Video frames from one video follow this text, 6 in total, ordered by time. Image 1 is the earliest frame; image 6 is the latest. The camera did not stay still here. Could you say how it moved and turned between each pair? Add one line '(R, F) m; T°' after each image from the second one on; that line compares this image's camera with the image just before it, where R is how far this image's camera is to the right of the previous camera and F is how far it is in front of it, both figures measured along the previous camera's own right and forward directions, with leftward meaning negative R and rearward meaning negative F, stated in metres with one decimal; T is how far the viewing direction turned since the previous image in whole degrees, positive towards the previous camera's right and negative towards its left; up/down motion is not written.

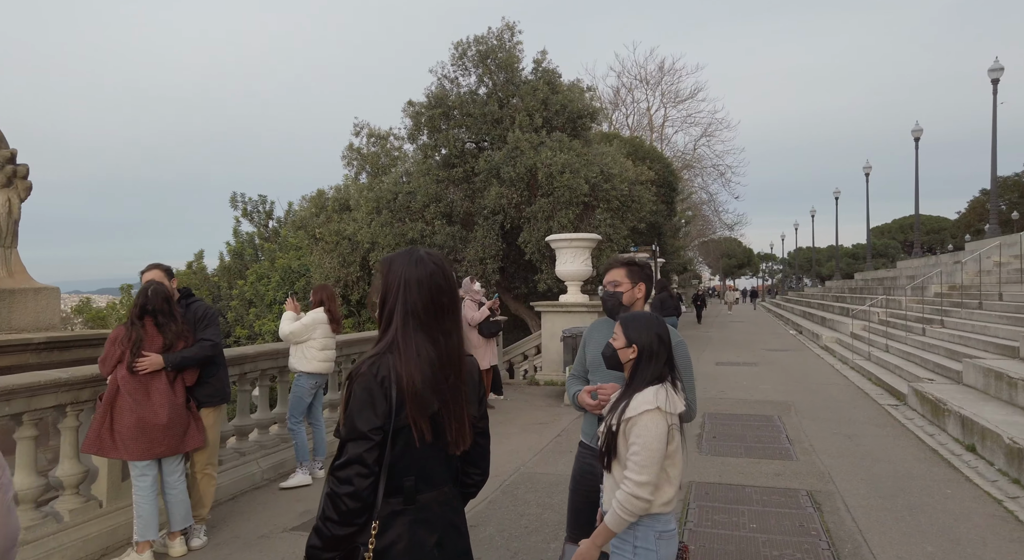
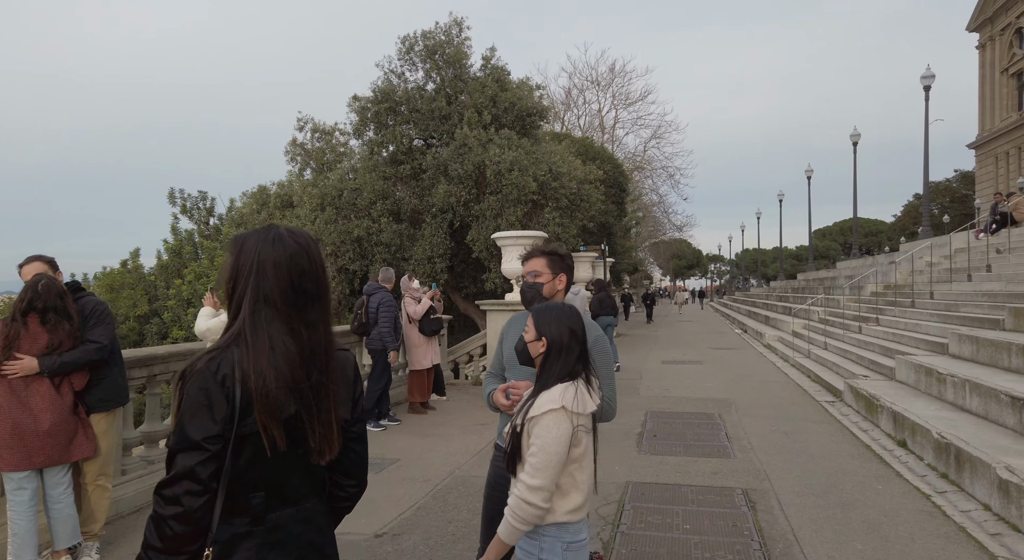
(+0.2, +0.2) m; +4°
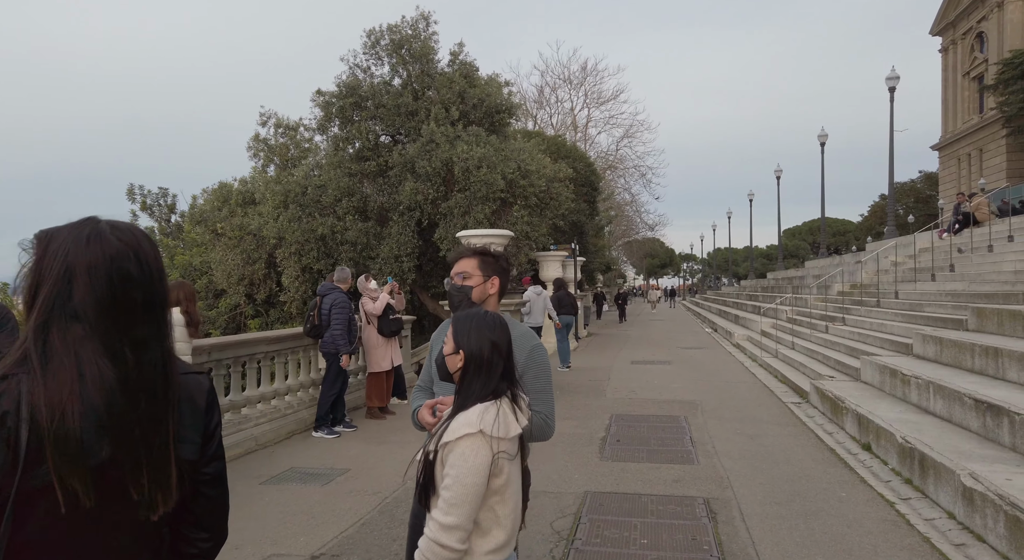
(+0.2, +0.2) m; +2°
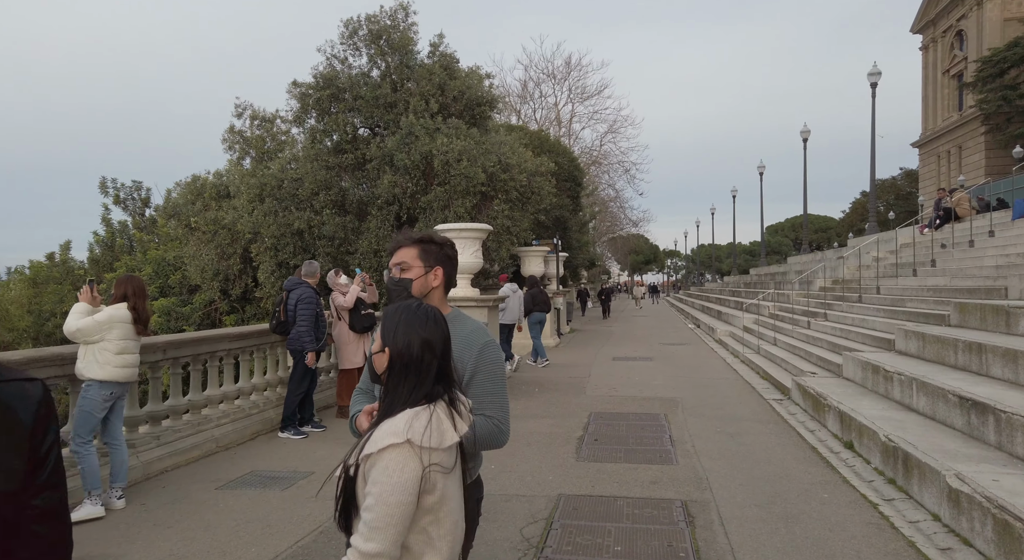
(+0.1, +0.2) m; +1°
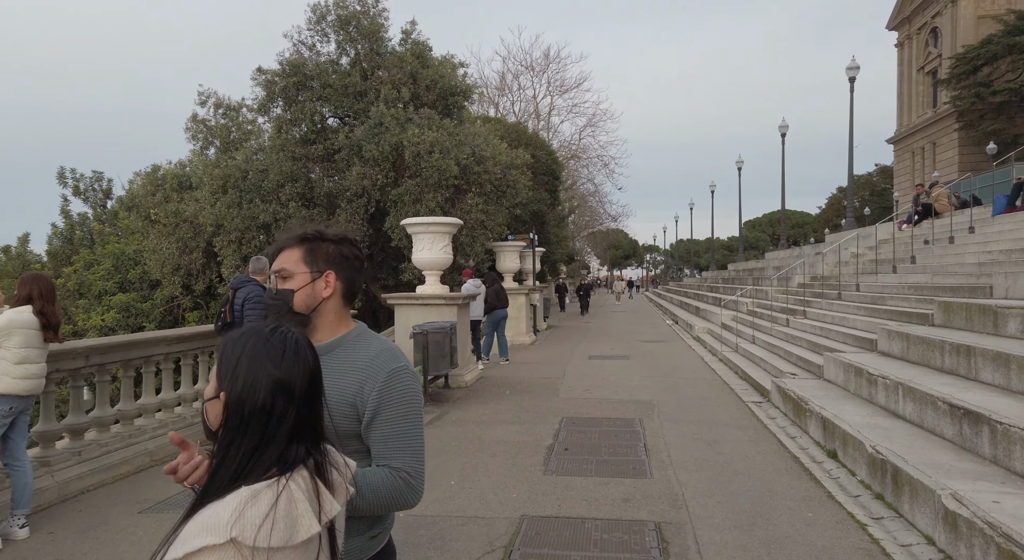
(+0.1, +0.4) m; +2°
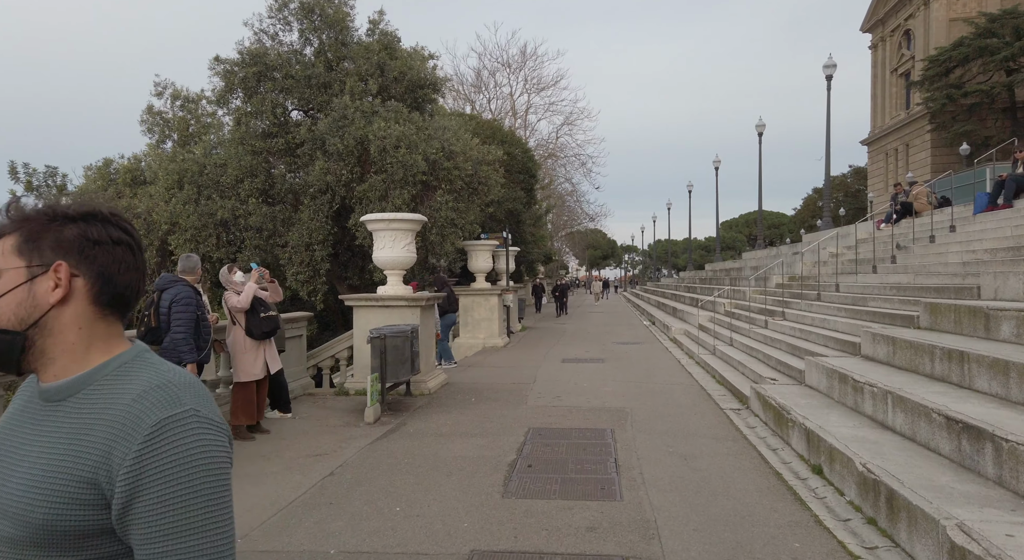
(+0.2, +0.5) m; +2°
